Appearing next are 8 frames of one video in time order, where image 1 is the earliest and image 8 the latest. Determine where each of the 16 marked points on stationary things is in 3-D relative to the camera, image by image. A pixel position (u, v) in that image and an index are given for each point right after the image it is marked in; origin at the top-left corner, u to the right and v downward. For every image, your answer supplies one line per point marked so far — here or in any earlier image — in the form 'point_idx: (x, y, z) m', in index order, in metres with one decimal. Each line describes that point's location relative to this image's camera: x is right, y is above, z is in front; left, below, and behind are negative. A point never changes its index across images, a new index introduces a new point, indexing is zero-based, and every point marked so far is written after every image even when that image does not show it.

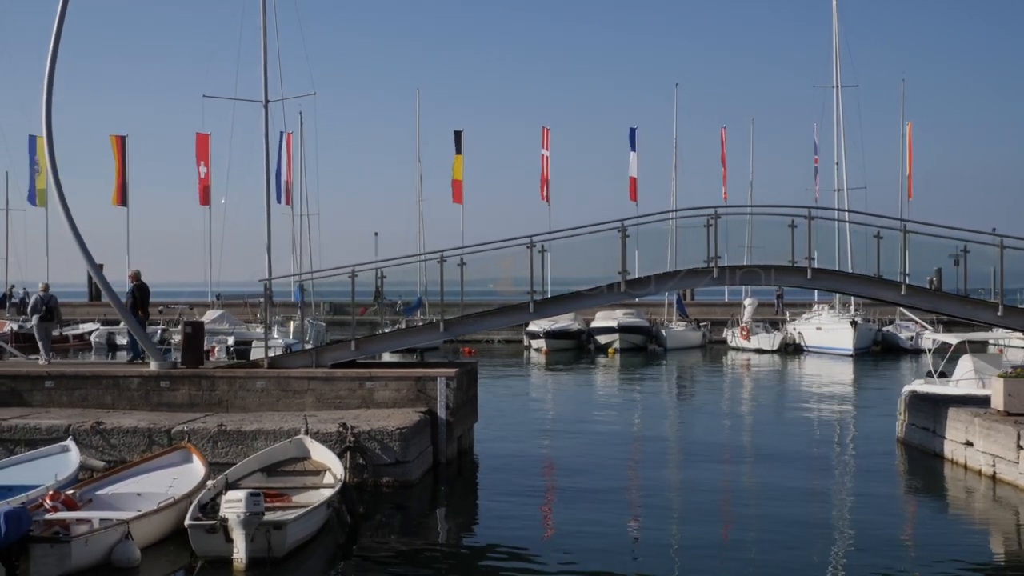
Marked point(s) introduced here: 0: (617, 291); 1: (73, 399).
0: (+1.9, 0.0, +16.4) m
1: (-7.1, -1.8, +16.1) m
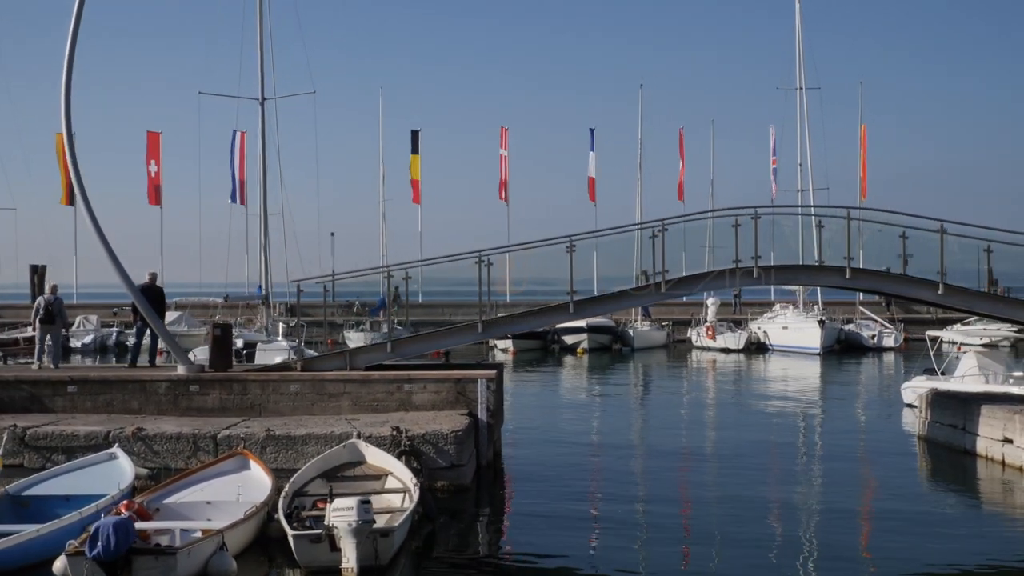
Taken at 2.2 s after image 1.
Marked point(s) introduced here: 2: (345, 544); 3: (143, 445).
0: (+2.5, 0.0, +16.5) m
1: (-6.5, -1.8, +15.6) m
2: (-1.5, -2.3, +9.0) m
3: (-5.0, -2.1, +13.4) m
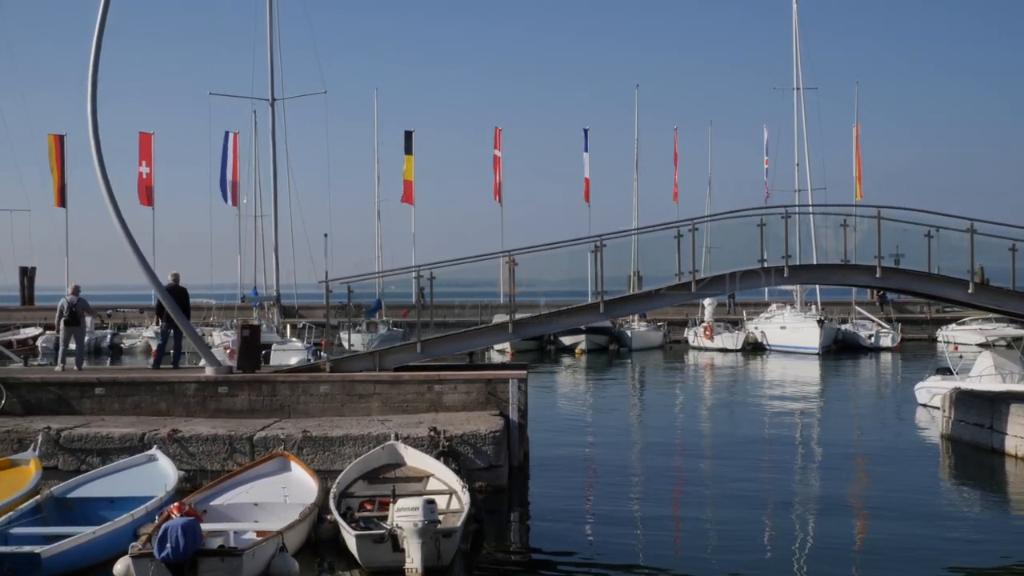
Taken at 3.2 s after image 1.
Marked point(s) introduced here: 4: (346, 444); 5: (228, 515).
0: (+3.0, 0.0, +16.5) m
1: (-6.0, -1.8, +15.5) m
2: (-0.9, -2.3, +9.0) m
3: (-4.5, -2.1, +13.3) m
4: (-2.2, -2.1, +13.3) m
5: (-3.1, -2.5, +10.8) m
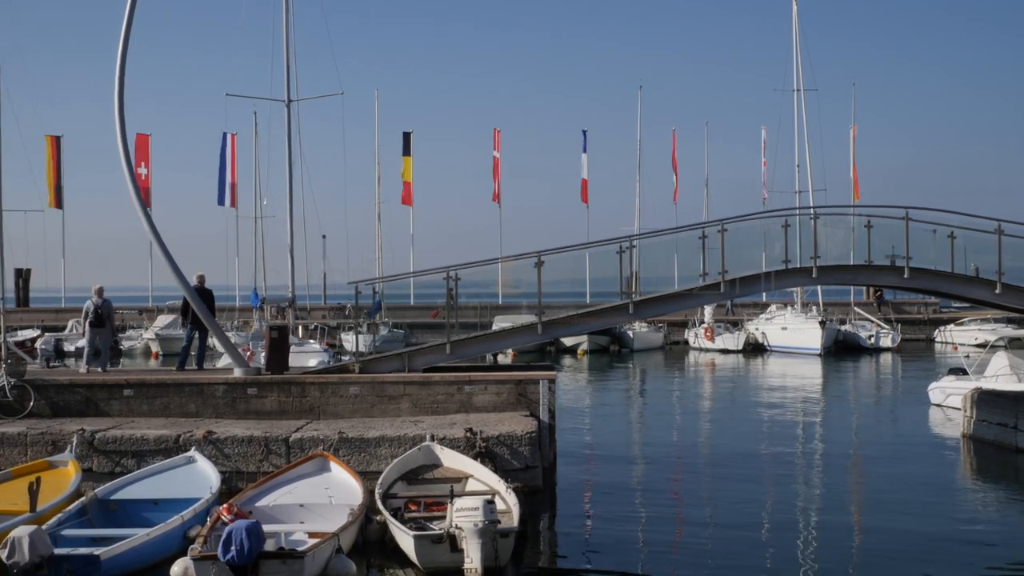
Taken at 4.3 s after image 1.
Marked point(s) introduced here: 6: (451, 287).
0: (+3.4, -0.1, +16.5) m
1: (-5.5, -1.9, +15.4) m
2: (-0.4, -2.3, +9.0) m
3: (-4.0, -2.1, +13.3) m
4: (-1.7, -2.1, +13.3) m
5: (-2.6, -2.5, +10.8) m
6: (-1.0, 0.0, +16.5) m
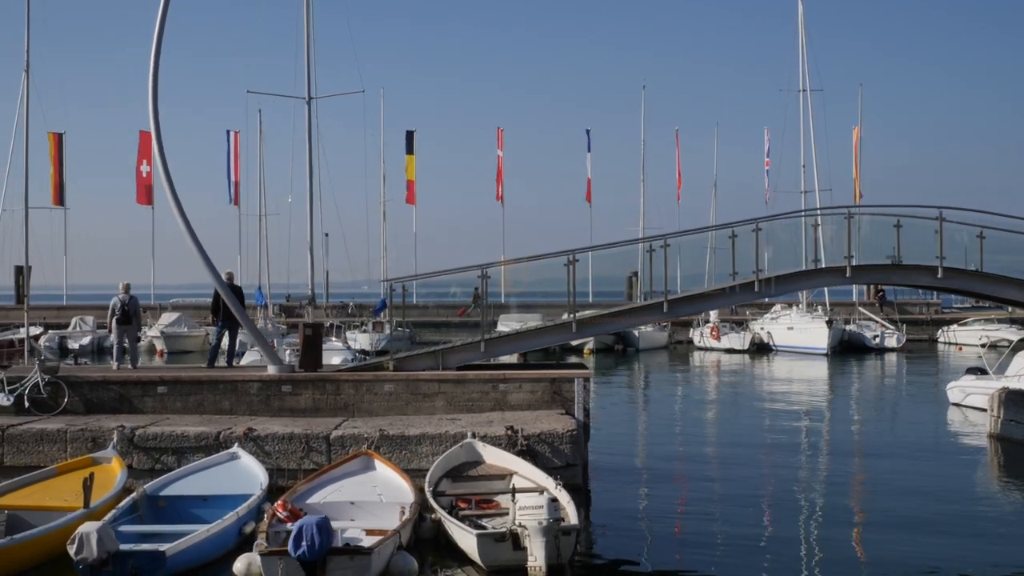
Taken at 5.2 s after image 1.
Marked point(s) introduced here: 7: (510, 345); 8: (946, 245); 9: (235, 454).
0: (+3.9, 0.0, +16.6) m
1: (-5.0, -1.8, +15.4) m
2: (+0.2, -2.3, +9.0) m
3: (-3.4, -2.1, +13.3) m
4: (-1.2, -2.1, +13.3) m
5: (-2.0, -2.4, +10.8) m
6: (-0.5, +0.1, +16.5) m
7: (0.0, -0.9, +16.5) m
8: (+7.1, +0.7, +16.4) m
9: (-3.5, -2.1, +12.5) m
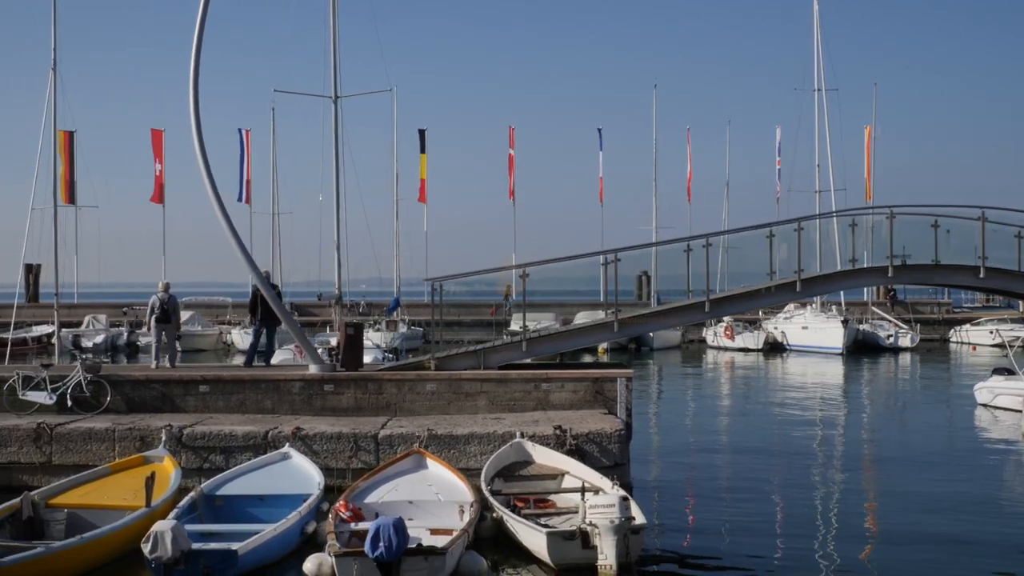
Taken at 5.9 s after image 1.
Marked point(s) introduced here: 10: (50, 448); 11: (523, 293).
0: (+4.6, 0.0, +16.5) m
1: (-4.4, -1.8, +15.4) m
2: (+0.8, -2.3, +9.0) m
3: (-2.8, -2.1, +13.3) m
4: (-0.5, -2.1, +13.3) m
5: (-1.4, -2.4, +10.8) m
6: (+0.2, +0.1, +16.5) m
7: (+0.6, -0.9, +16.5) m
8: (+7.8, +0.7, +16.4) m
9: (-2.8, -2.1, +12.5) m
10: (-6.3, -2.2, +13.5) m
11: (+0.2, -0.1, +16.7) m
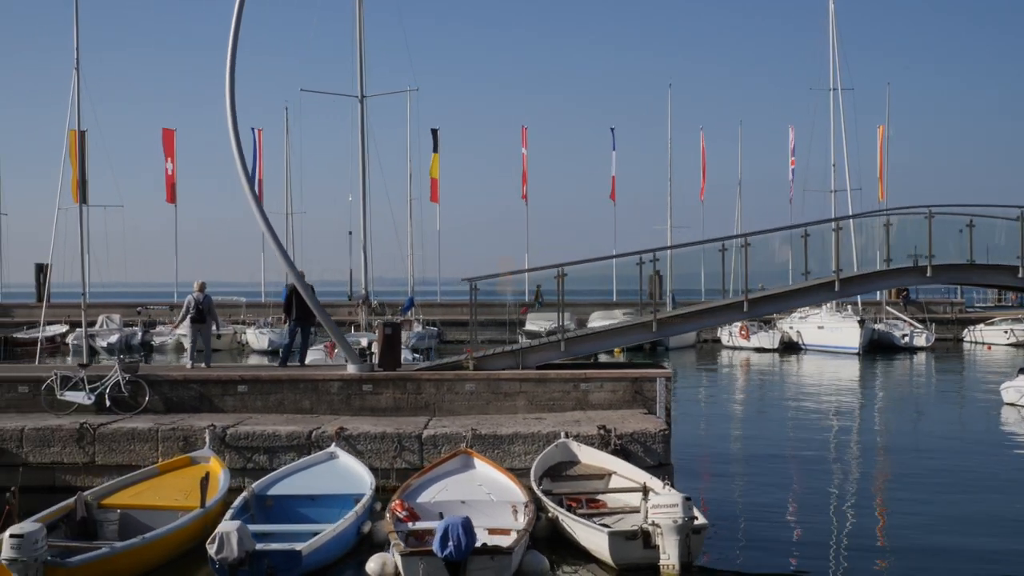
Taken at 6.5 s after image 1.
0: (+5.2, 0.0, +16.5) m
1: (-3.7, -1.8, +15.4) m
2: (+1.4, -2.3, +8.9) m
3: (-2.2, -2.1, +13.3) m
4: (0.0, -2.1, +13.2) m
5: (-0.8, -2.4, +10.8) m
6: (+0.8, +0.1, +16.5) m
7: (+1.2, -0.9, +16.4) m
8: (+8.4, +0.7, +16.3) m
9: (-2.3, -2.1, +12.5) m
10: (-5.7, -2.2, +13.5) m
11: (+0.8, -0.1, +16.7) m
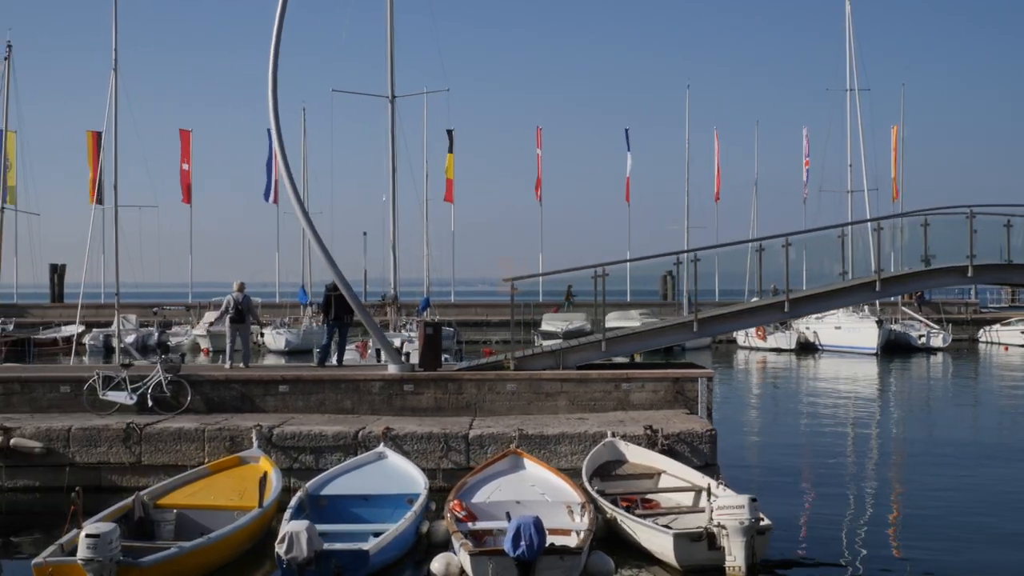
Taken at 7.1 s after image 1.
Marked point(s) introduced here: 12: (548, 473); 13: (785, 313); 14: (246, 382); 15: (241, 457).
0: (+5.8, 0.0, +16.4) m
1: (-3.1, -1.8, +15.4) m
2: (+2.0, -2.3, +8.9) m
3: (-1.6, -2.1, +13.3) m
4: (+0.7, -2.1, +13.2) m
5: (-0.2, -2.4, +10.8) m
6: (+1.4, +0.1, +16.5) m
7: (+1.9, -0.9, +16.4) m
8: (+9.0, +0.7, +16.2) m
9: (-1.6, -2.1, +12.5) m
10: (-5.1, -2.2, +13.5) m
11: (+1.4, -0.1, +16.6) m
12: (+0.4, -2.2, +11.8) m
13: (+4.4, -0.4, +16.5) m
14: (-4.1, -1.4, +15.4) m
15: (-3.3, -2.1, +12.2) m
